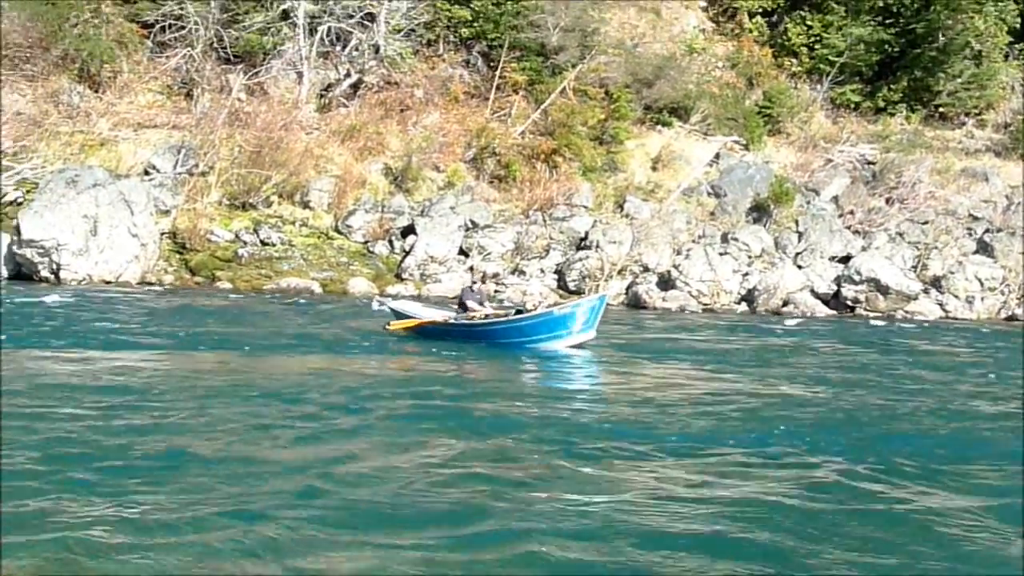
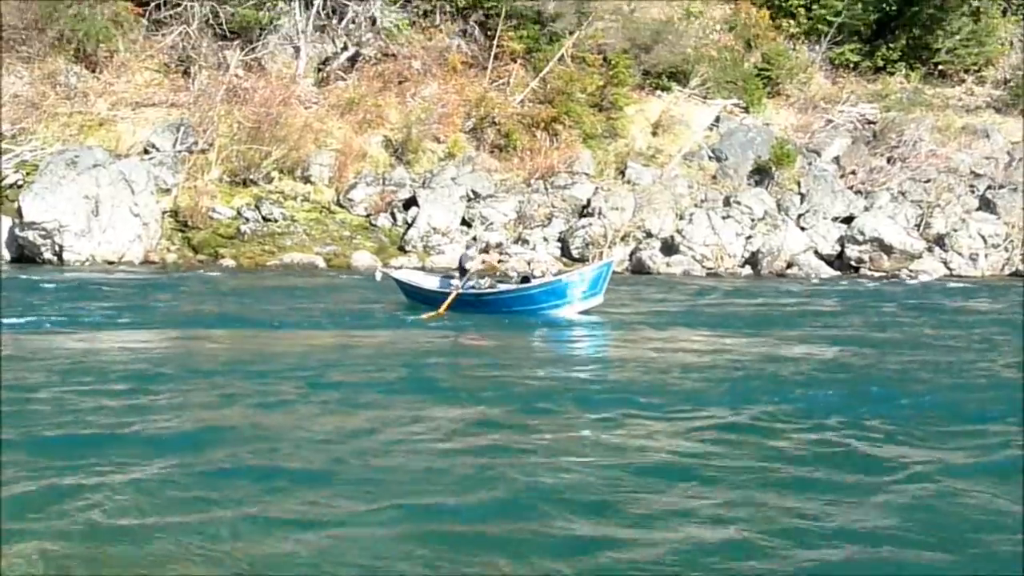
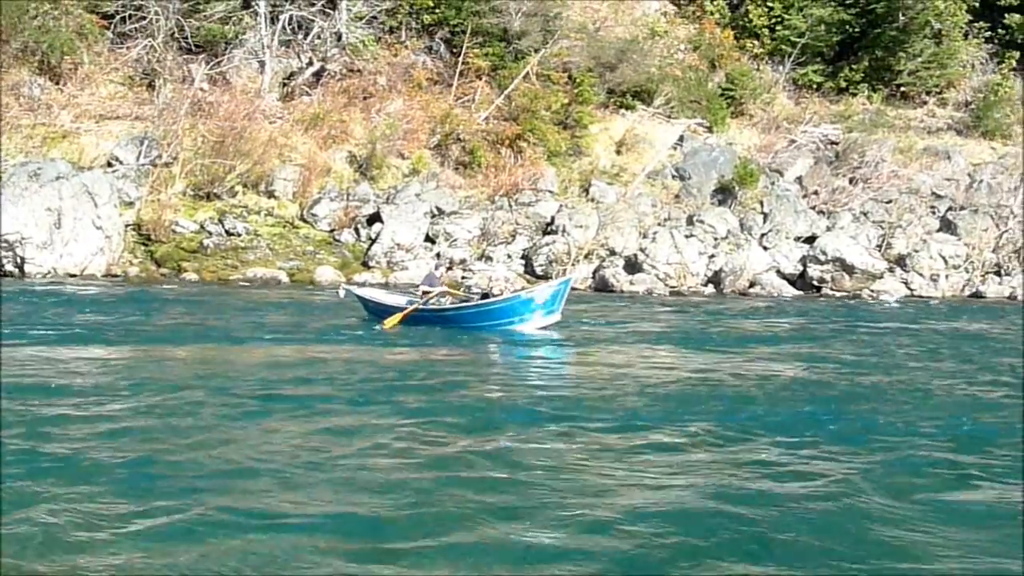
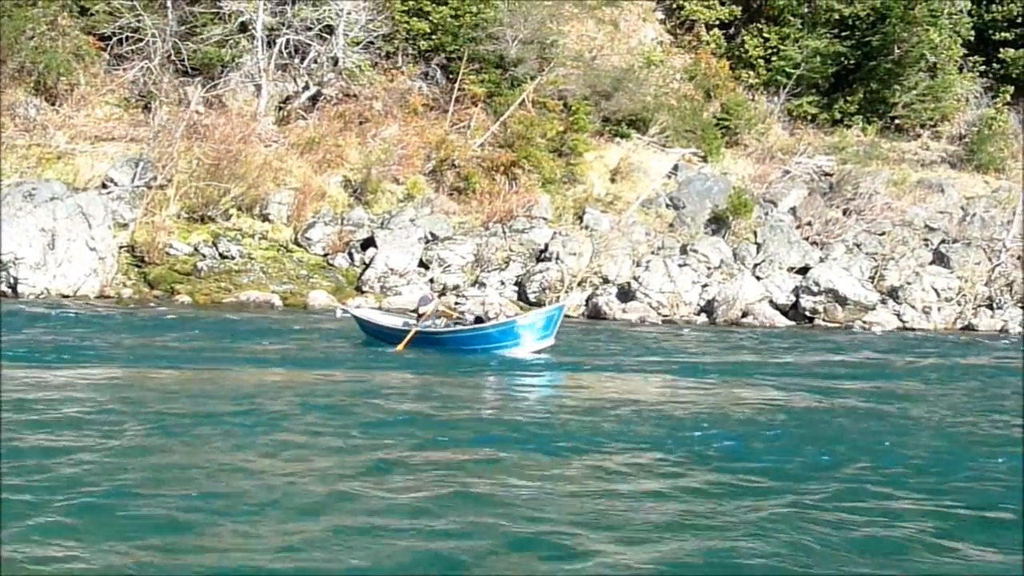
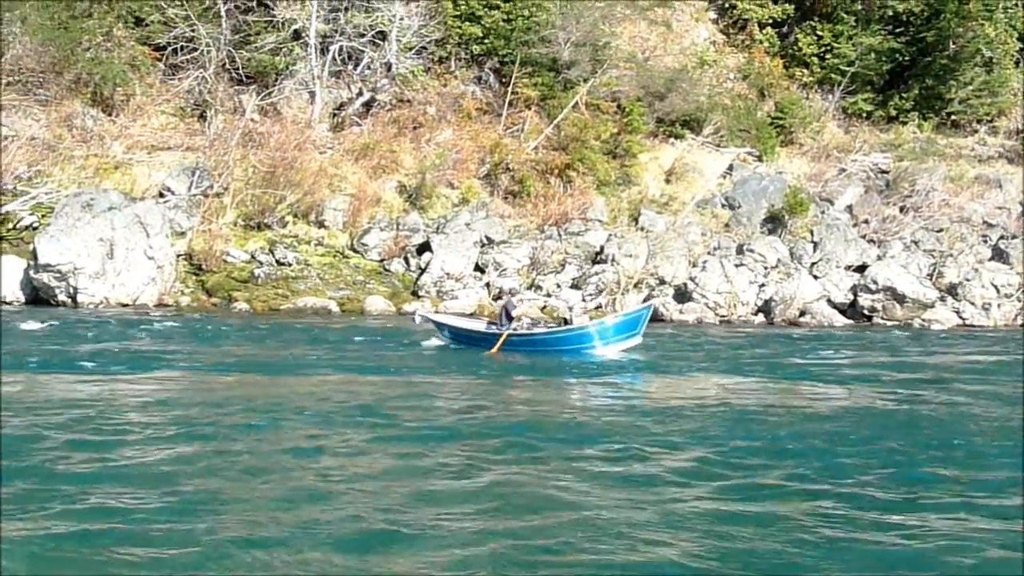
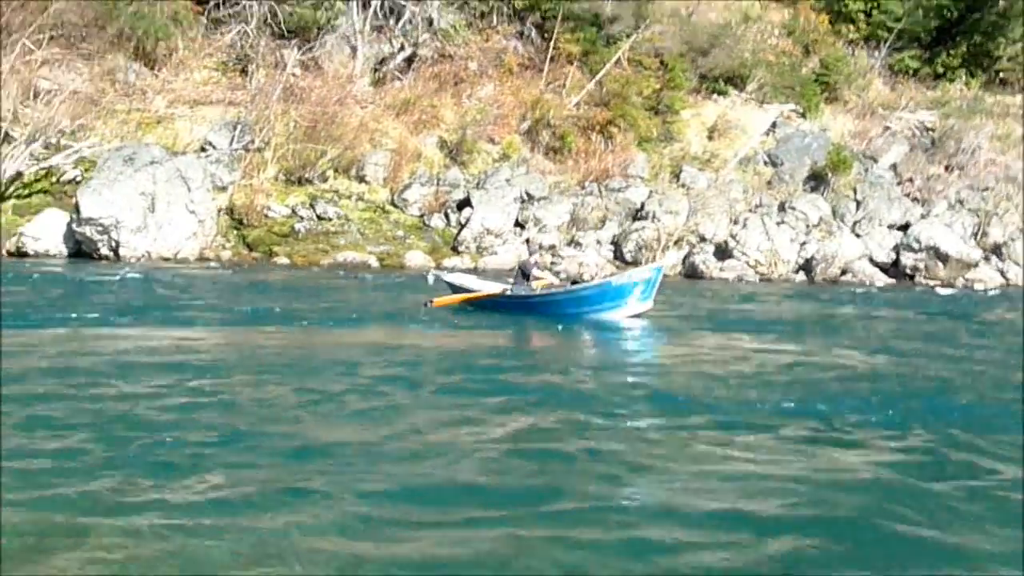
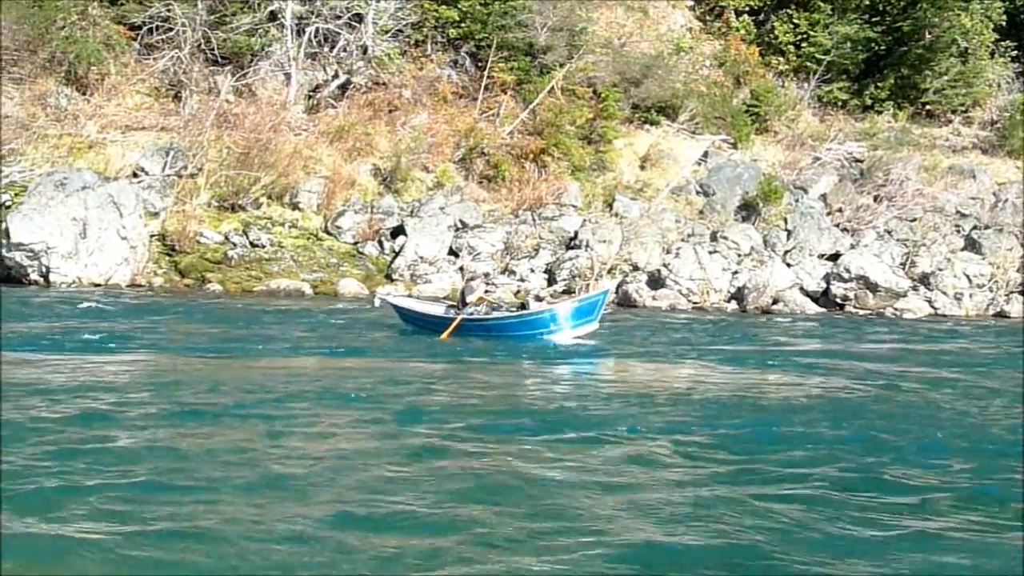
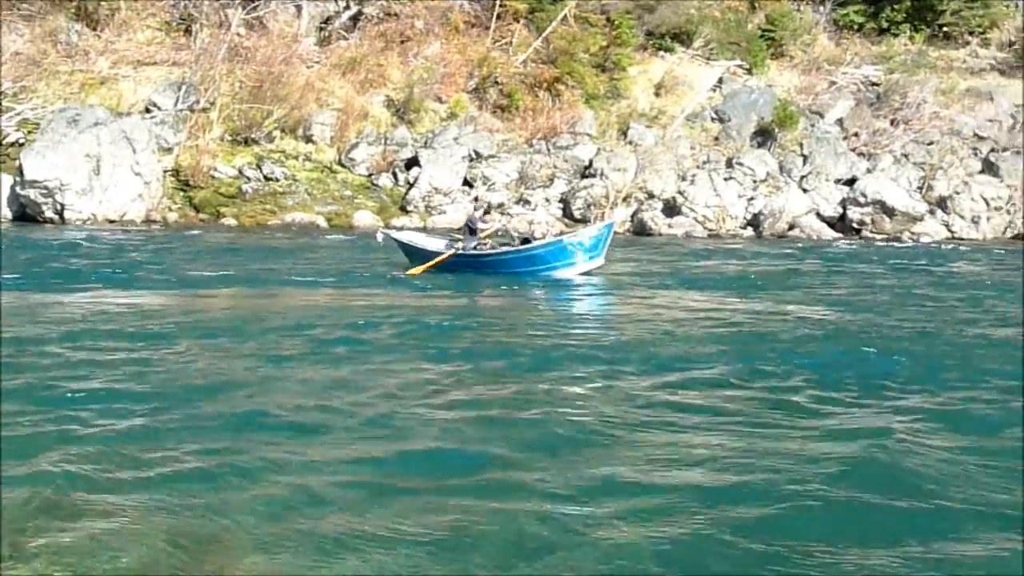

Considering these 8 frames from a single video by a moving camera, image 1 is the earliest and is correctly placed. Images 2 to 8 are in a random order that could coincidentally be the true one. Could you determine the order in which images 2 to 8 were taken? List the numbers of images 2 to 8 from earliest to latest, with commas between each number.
6, 8, 2, 3, 4, 7, 5
